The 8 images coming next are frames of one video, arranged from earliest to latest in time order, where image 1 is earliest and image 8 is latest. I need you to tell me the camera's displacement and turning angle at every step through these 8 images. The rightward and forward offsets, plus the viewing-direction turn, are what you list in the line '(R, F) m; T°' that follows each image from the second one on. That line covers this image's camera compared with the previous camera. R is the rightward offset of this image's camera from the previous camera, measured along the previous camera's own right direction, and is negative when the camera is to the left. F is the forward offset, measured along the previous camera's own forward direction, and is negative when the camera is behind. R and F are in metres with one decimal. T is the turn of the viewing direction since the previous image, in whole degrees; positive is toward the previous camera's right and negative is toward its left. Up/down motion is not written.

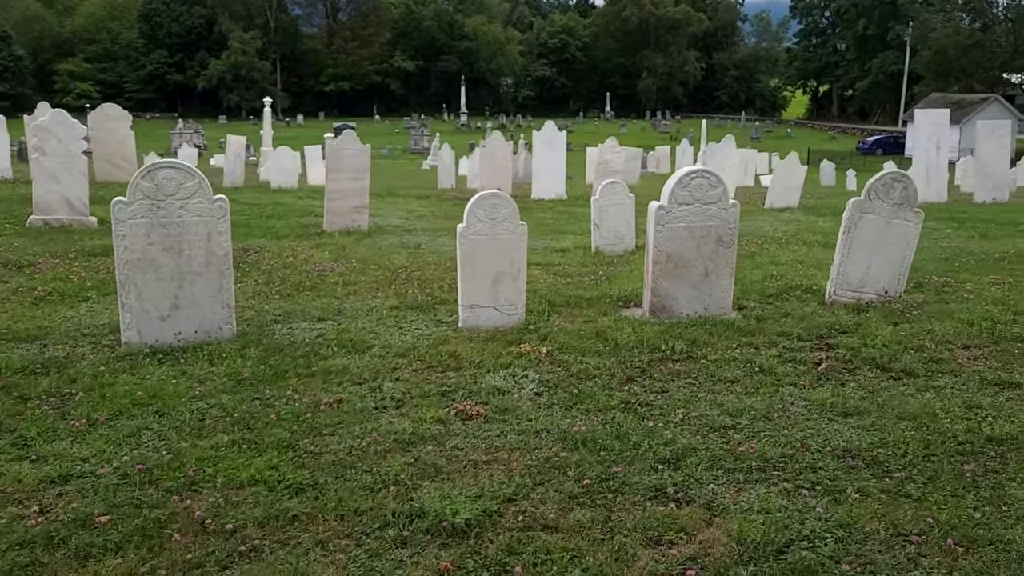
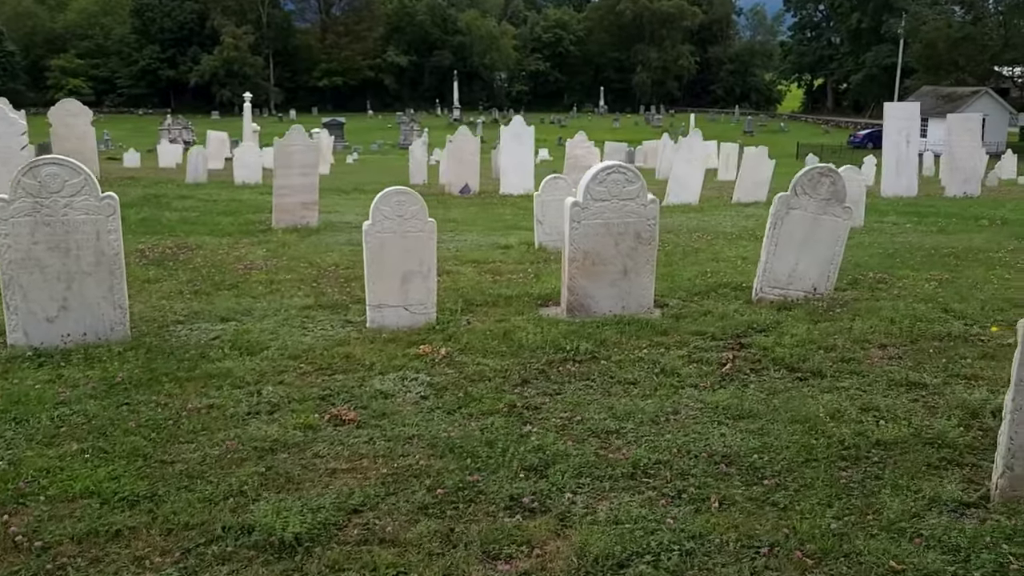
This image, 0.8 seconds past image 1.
(+0.7, +0.2) m; 0°
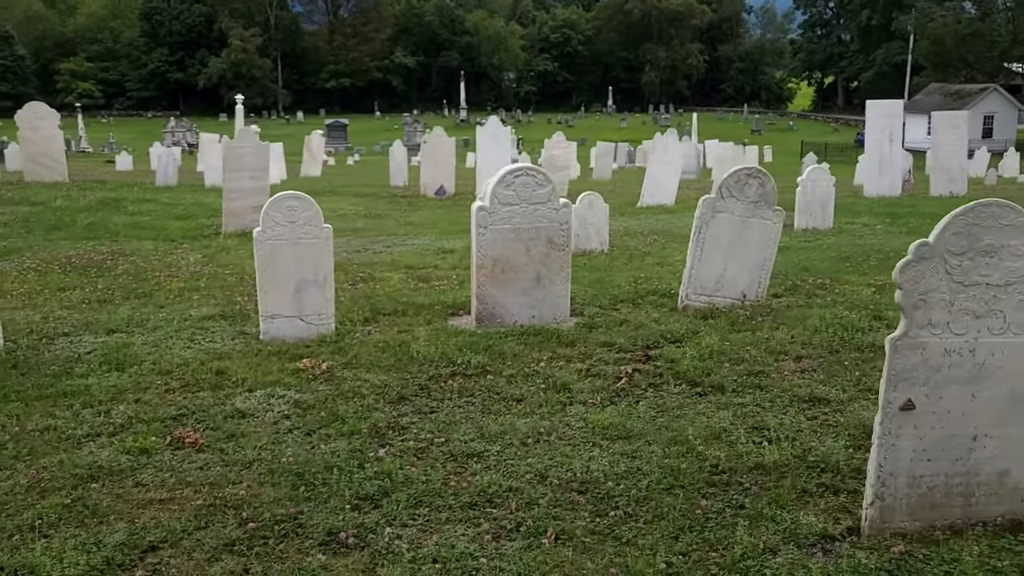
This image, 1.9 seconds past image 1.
(+0.9, +0.3) m; -1°
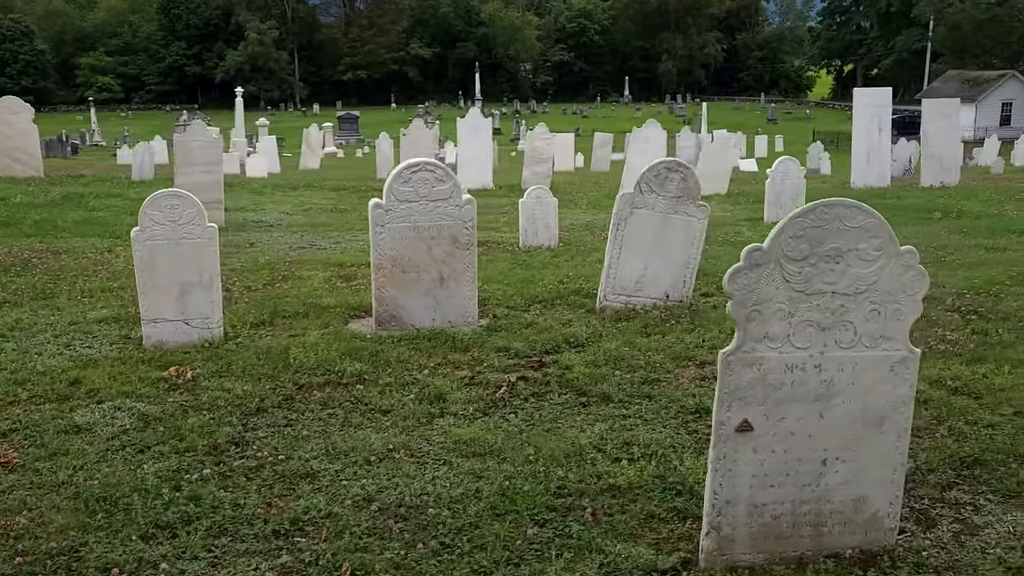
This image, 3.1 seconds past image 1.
(+1.0, +0.4) m; -1°
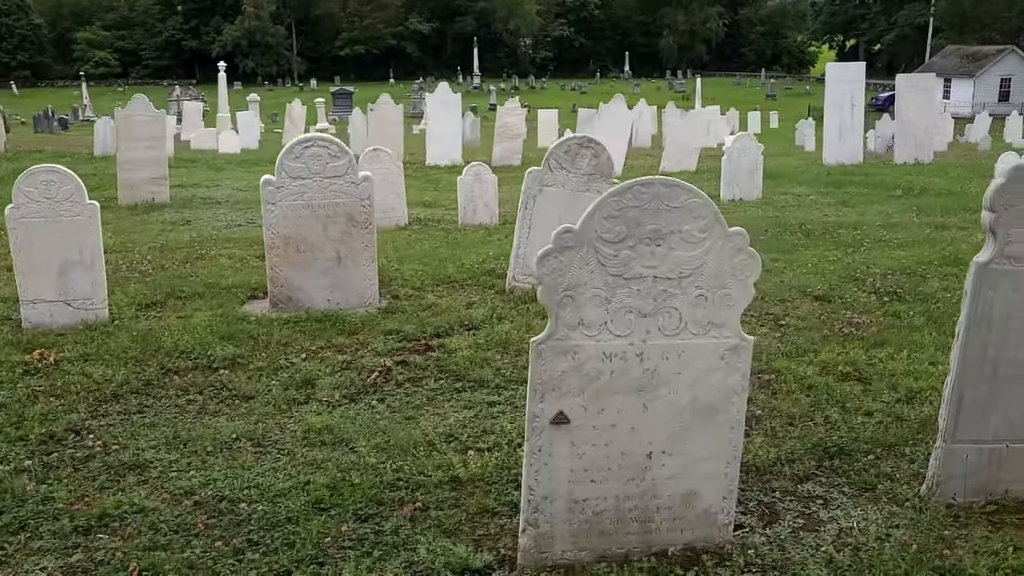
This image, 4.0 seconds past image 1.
(+0.8, +0.2) m; 0°
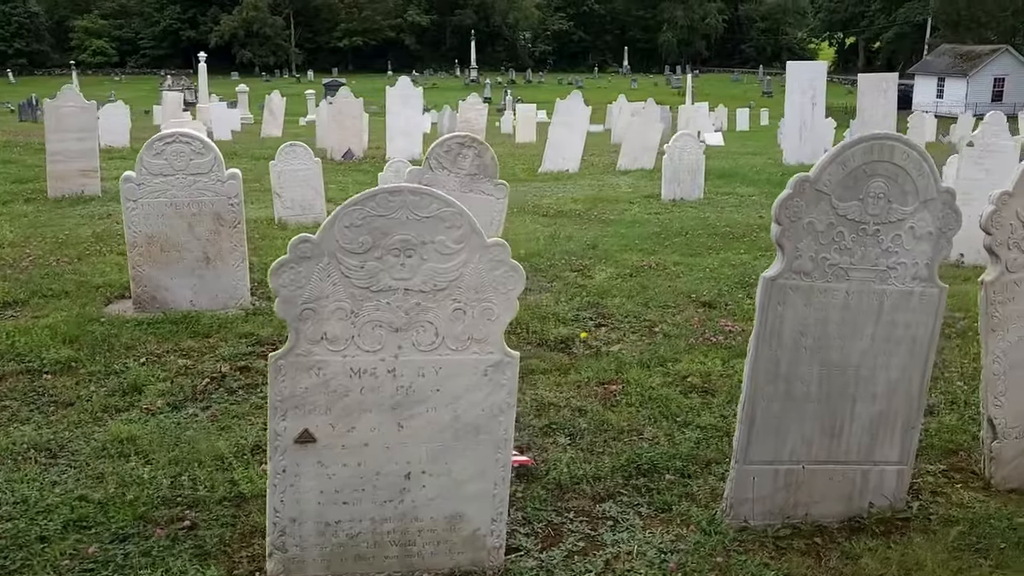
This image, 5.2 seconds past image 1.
(+1.0, +0.2) m; 0°
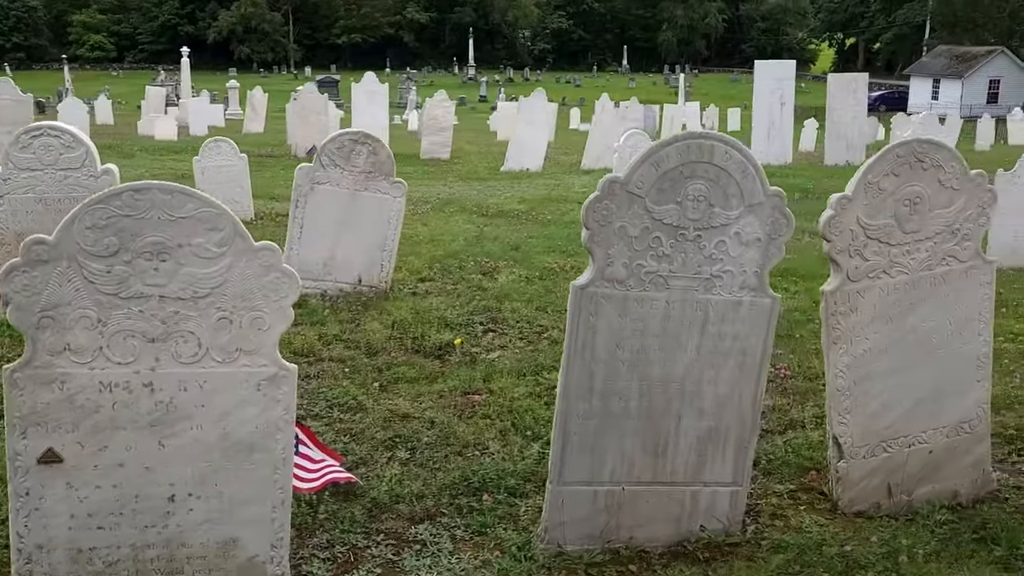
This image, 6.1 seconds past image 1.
(+0.8, +0.3) m; 0°
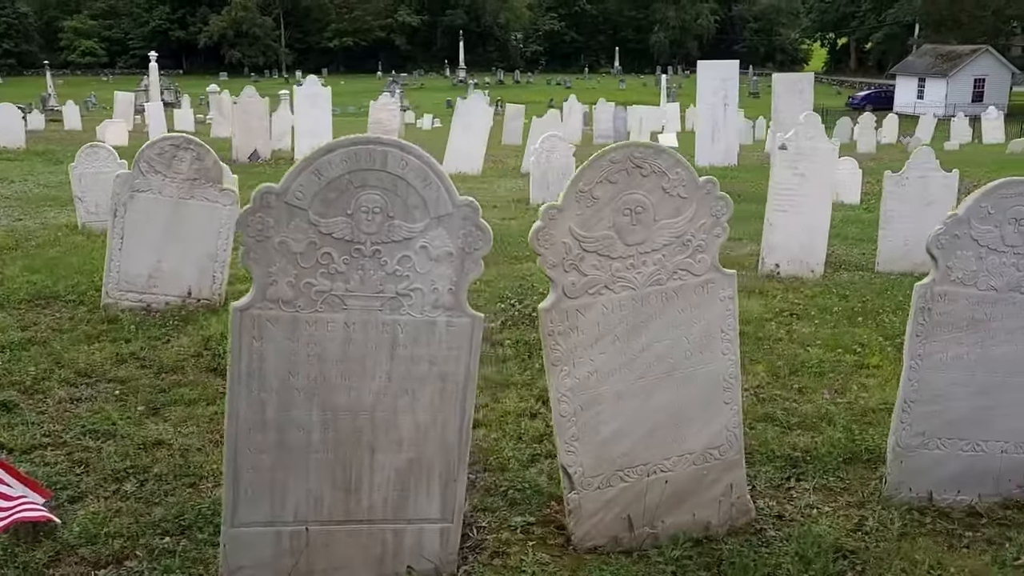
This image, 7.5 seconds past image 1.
(+1.2, +0.3) m; +1°
